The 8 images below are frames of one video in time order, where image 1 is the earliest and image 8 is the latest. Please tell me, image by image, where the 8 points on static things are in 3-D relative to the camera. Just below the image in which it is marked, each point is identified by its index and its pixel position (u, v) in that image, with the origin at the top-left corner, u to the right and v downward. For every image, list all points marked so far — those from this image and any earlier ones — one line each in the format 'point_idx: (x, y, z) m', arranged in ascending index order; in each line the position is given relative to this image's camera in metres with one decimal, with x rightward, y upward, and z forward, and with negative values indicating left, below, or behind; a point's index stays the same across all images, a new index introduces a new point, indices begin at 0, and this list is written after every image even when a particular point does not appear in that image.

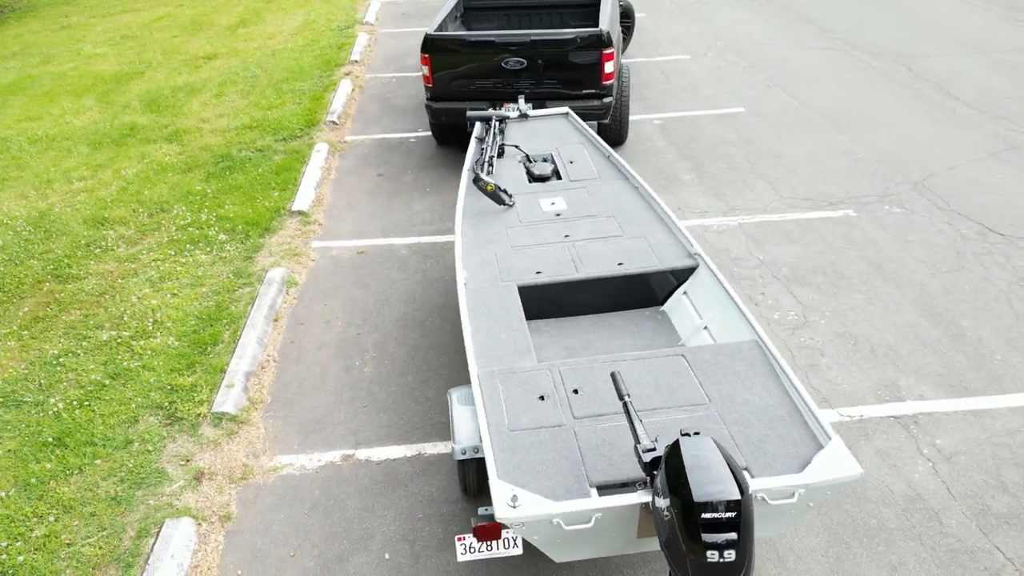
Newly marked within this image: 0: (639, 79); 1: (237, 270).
0: (+1.8, +2.9, +10.4) m
1: (-2.2, +0.1, +5.9) m
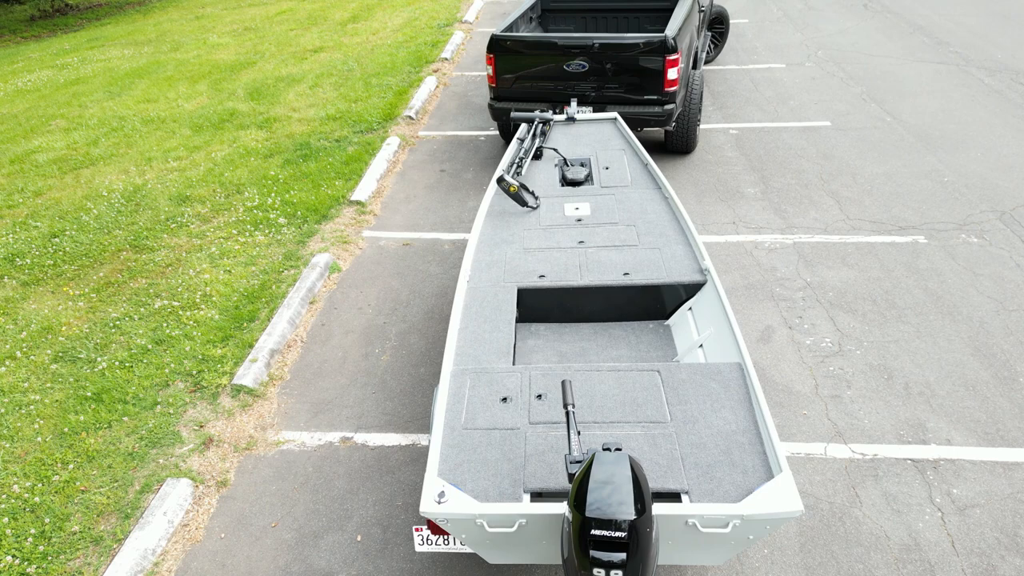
0: (+2.9, +2.7, +10.1) m
1: (-1.8, +0.3, +6.2) m
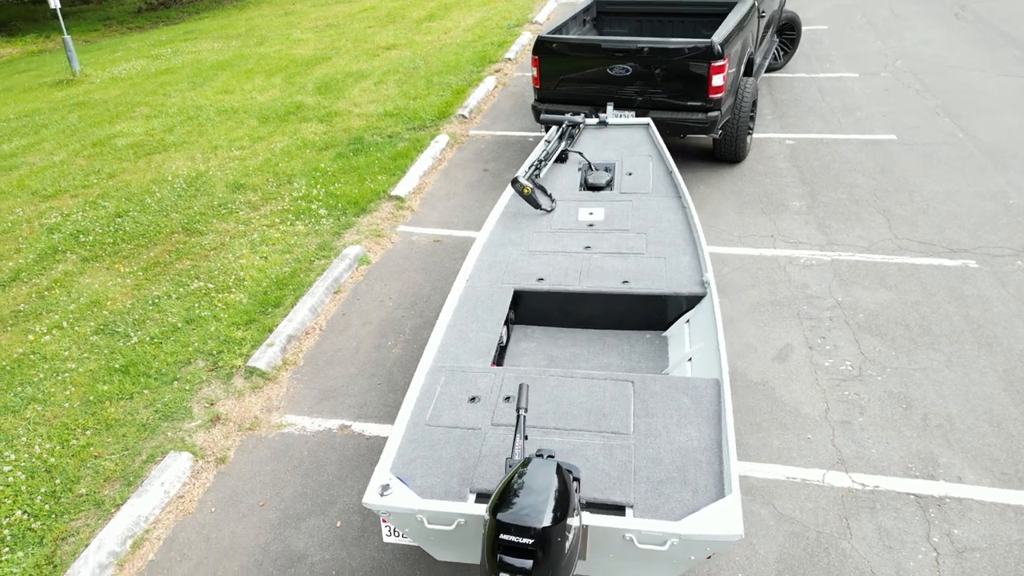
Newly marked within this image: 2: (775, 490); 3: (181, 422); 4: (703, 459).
0: (+3.6, +2.5, +9.7) m
1: (-1.6, +0.4, +6.3) m
2: (+1.3, -1.0, +3.8) m
3: (-2.0, -0.8, +4.4) m
4: (+0.7, -0.6, +2.8) m
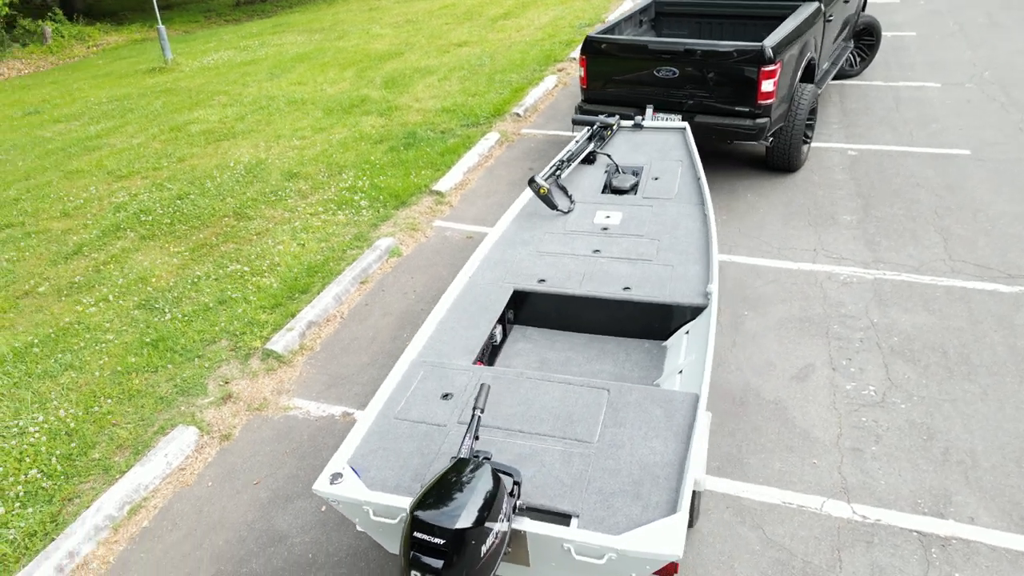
0: (+4.4, +2.3, +9.3) m
1: (-1.3, +0.5, +6.5) m
2: (+1.2, -1.1, +3.6) m
3: (-1.9, -0.7, +4.6) m
4: (+0.5, -0.7, +2.7) m
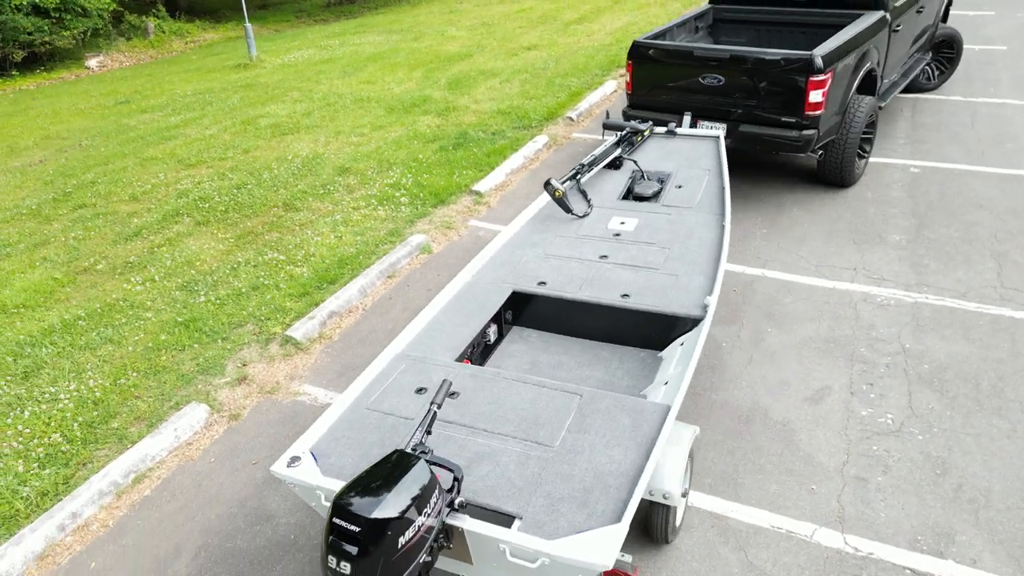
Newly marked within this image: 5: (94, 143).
0: (+5.0, +2.0, +8.8) m
1: (-1.0, +0.5, +6.6) m
2: (+1.1, -1.2, +3.5) m
3: (-1.9, -0.6, +4.8) m
4: (+0.4, -0.7, +2.7) m
5: (-6.2, +2.2, +11.1) m
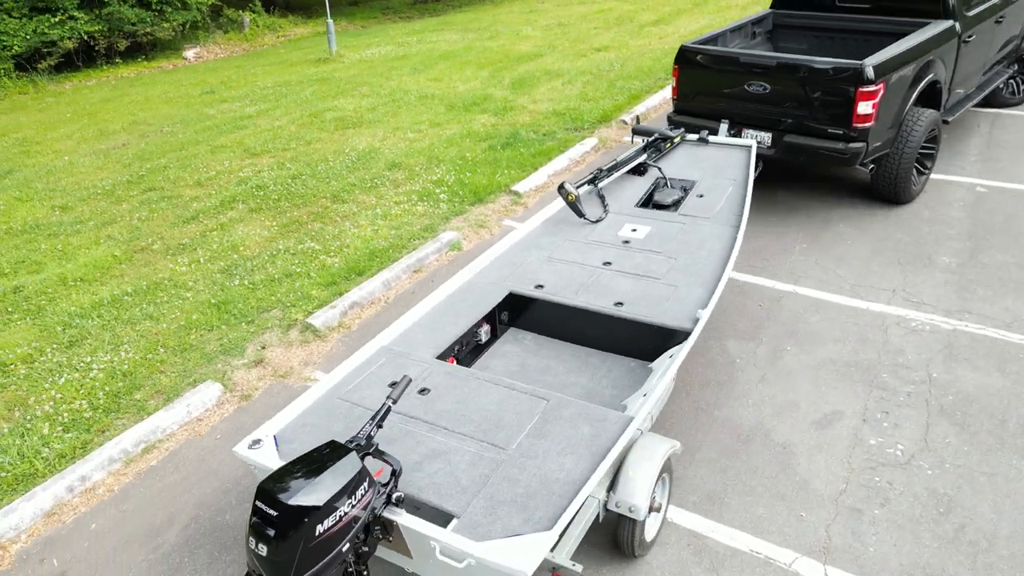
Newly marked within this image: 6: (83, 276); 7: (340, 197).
0: (+5.6, +1.7, +8.3) m
1: (-0.7, +0.6, +6.7) m
2: (+1.0, -1.2, +3.4) m
3: (-1.9, -0.5, +5.0) m
4: (+0.2, -0.7, +2.6) m
5: (-5.3, +2.5, +11.7) m
6: (-3.8, +0.1, +6.7) m
7: (-1.8, +1.0, +7.8) m
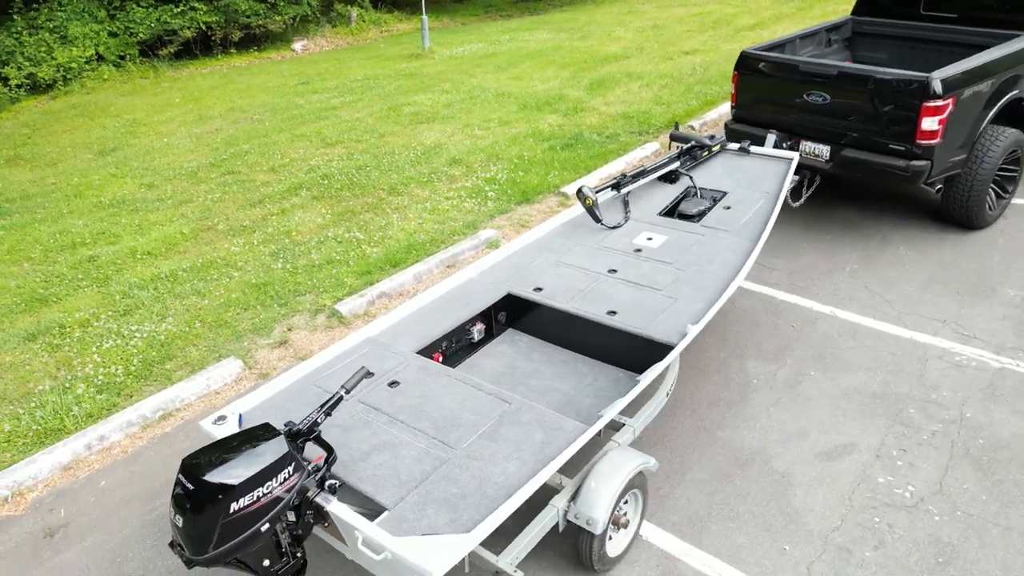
0: (+6.2, +1.3, +7.5) m
1: (-0.4, +0.6, +6.8) m
2: (+0.8, -1.3, +3.3) m
3: (-1.8, -0.3, +5.2) m
4: (-0.1, -0.7, +2.6) m
5: (-4.1, +2.8, +12.3) m
6: (-3.5, +0.4, +7.1) m
7: (-1.2, +1.1, +8.0) m
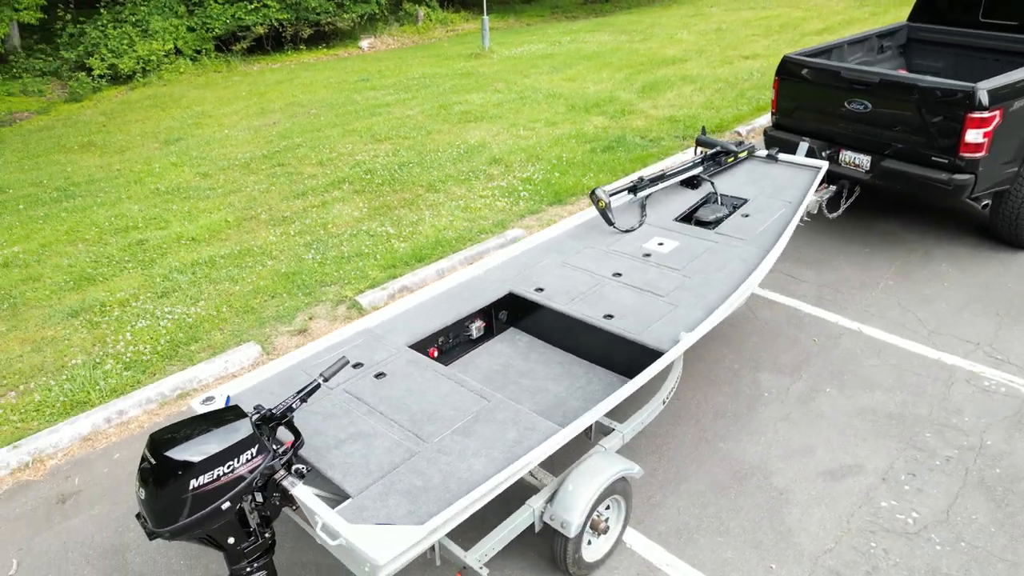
0: (+6.5, +1.0, +7.0) m
1: (-0.1, +0.6, +6.8) m
2: (+0.7, -1.3, +3.2) m
3: (-1.7, -0.3, +5.4) m
4: (-0.2, -0.7, +2.6) m
5: (-3.3, +3.0, +12.6) m
6: (-3.1, +0.5, +7.4) m
7: (-0.8, +1.1, +8.1) m
